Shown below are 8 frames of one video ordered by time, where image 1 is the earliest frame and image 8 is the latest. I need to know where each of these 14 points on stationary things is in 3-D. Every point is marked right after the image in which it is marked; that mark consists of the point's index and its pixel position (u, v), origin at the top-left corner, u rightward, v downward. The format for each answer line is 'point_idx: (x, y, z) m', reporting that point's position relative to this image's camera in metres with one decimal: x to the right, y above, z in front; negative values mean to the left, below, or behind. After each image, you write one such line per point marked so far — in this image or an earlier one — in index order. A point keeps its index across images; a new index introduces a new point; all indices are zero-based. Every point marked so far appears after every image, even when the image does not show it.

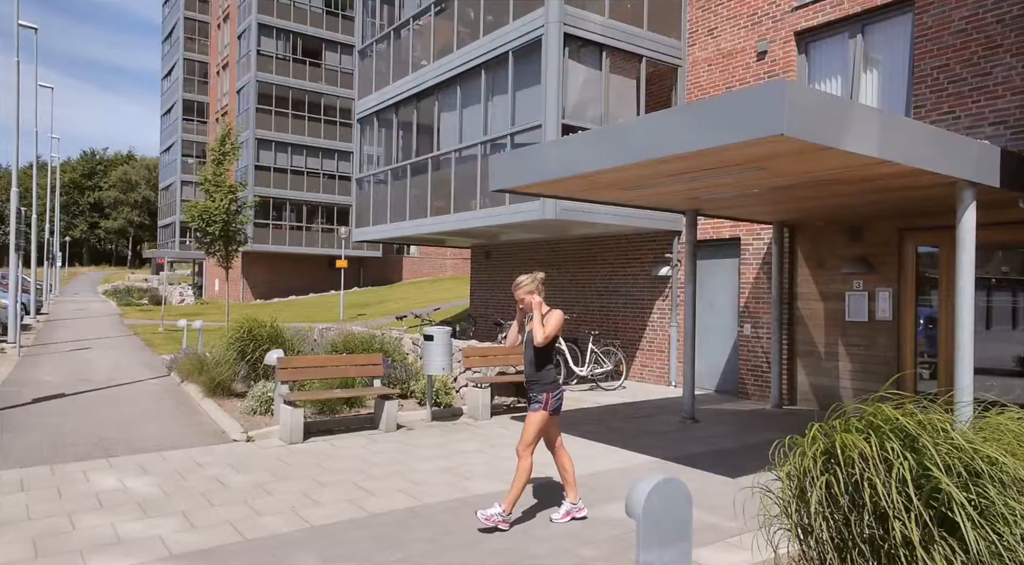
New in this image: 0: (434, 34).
0: (-1.4, +4.4, +13.2) m
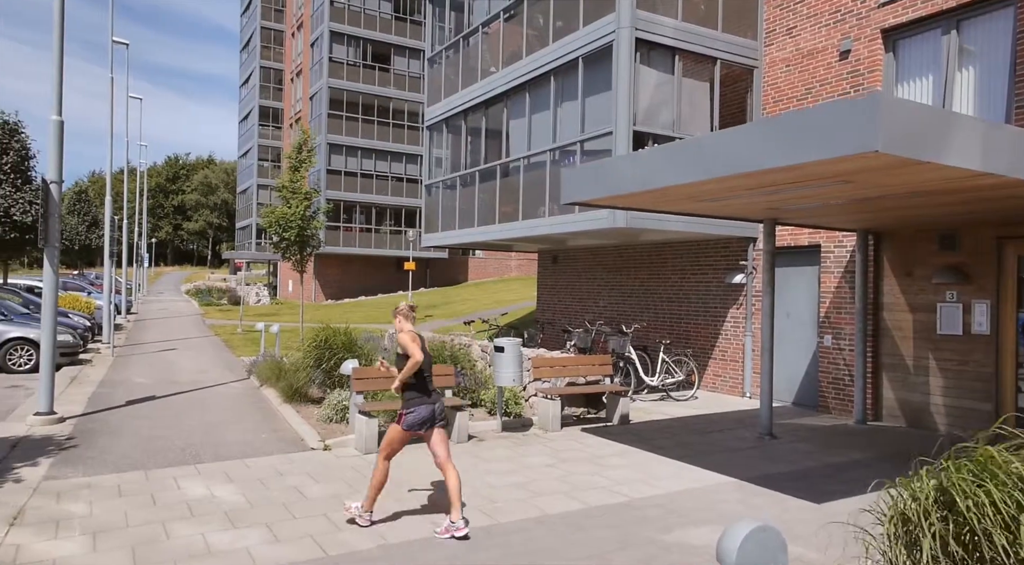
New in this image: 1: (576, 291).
0: (-0.2, +4.3, +13.2) m
1: (+1.3, -0.2, +15.2) m
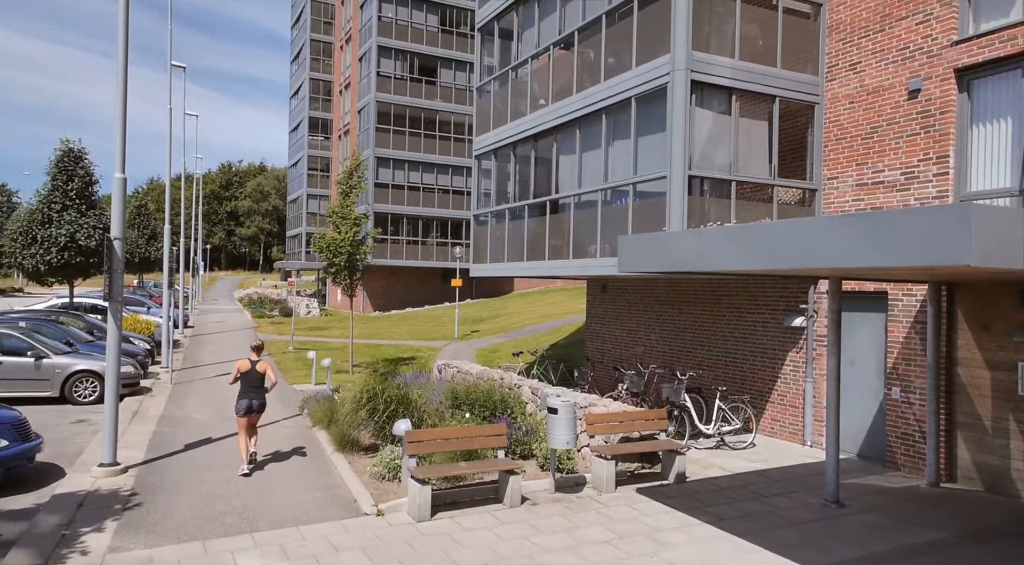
0: (+0.7, +3.6, +13.0) m
1: (+2.3, -0.8, +14.9) m
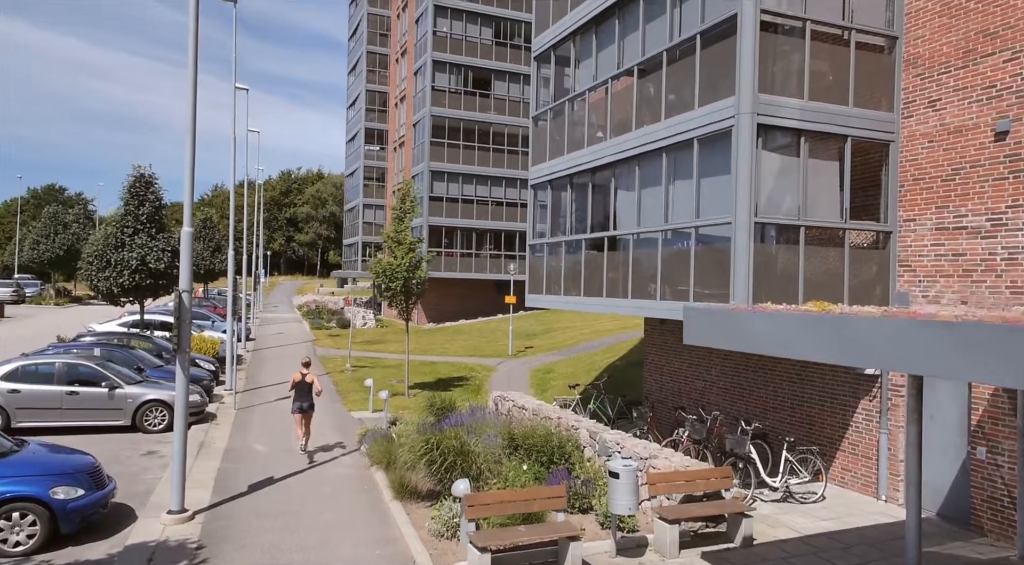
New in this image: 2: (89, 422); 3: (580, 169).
0: (+1.7, +3.0, +12.7) m
1: (+3.4, -1.4, +14.5) m
2: (-8.3, -2.7, +14.6) m
3: (+1.3, +2.1, +13.7) m
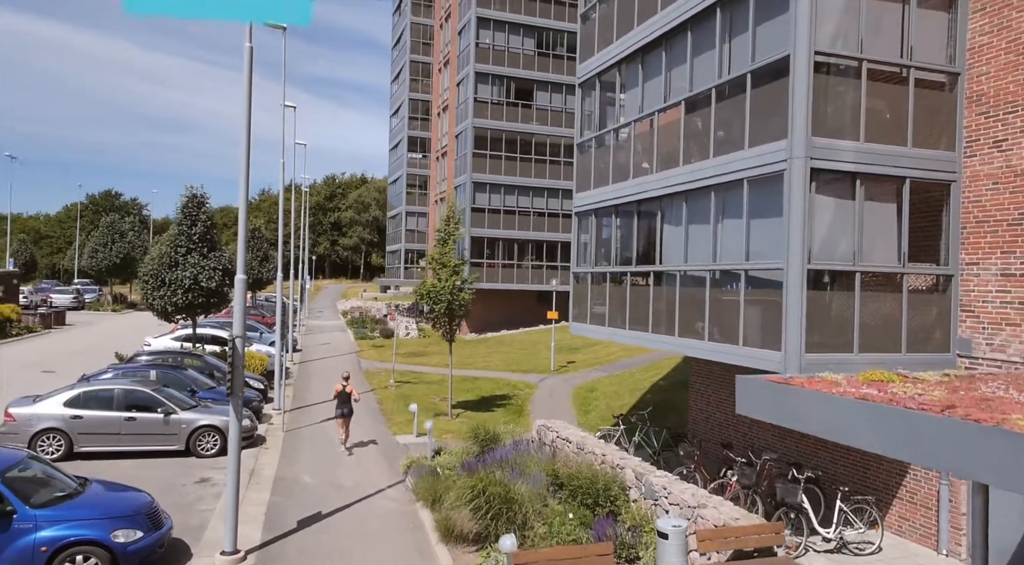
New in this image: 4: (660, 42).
0: (+2.4, +2.4, +12.5) m
1: (+4.2, -2.0, +14.2) m
2: (-7.4, -3.3, +15.0) m
3: (+2.1, +1.5, +13.5) m
4: (+2.5, +4.0, +12.5) m
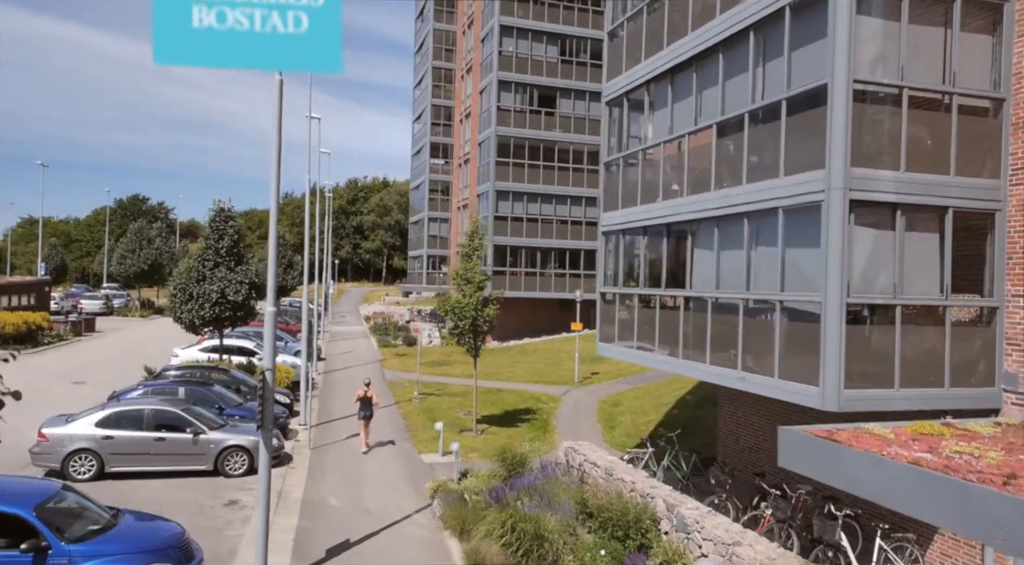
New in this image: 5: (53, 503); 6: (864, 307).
0: (+2.9, +2.0, +12.3) m
1: (+4.7, -2.4, +14.0) m
2: (-6.9, -3.7, +15.0) m
3: (+2.6, +1.1, +13.3) m
4: (+2.9, +3.6, +12.3) m
5: (-5.5, -2.6, +8.9) m
6: (+4.2, -0.3, +8.8) m
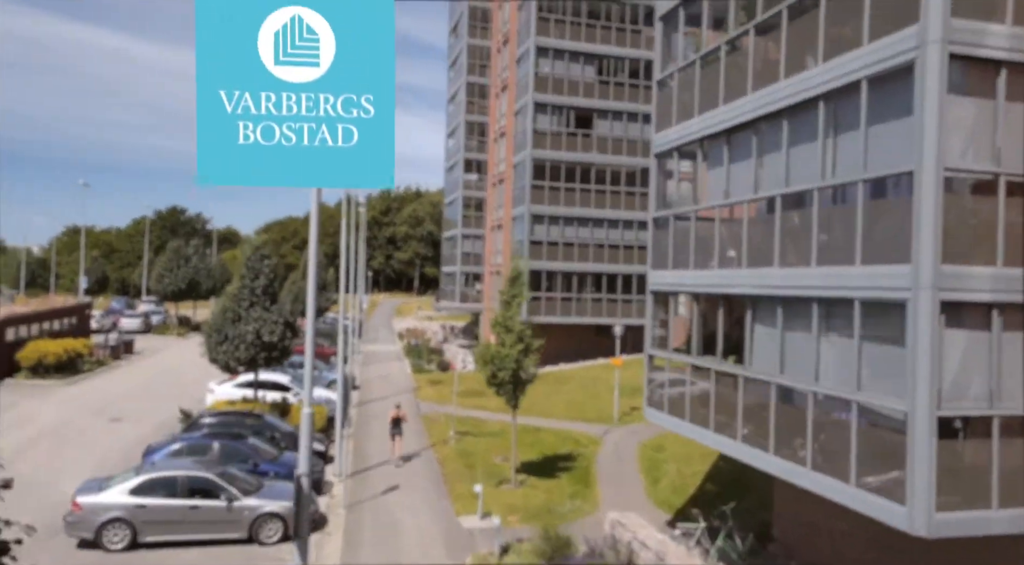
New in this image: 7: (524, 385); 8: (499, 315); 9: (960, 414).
0: (+3.6, +0.8, +11.5) m
1: (+5.5, -3.6, +13.0) m
2: (-6.0, -4.9, +14.6) m
3: (+3.3, -0.1, +12.5) m
4: (+3.7, +2.4, +11.5) m
5: (-4.9, -3.8, +8.4) m
6: (+4.7, -1.4, +7.9) m
7: (+0.3, -2.6, +19.3) m
8: (-0.3, -0.8, +19.4) m
9: (+4.8, -1.4, +7.9) m
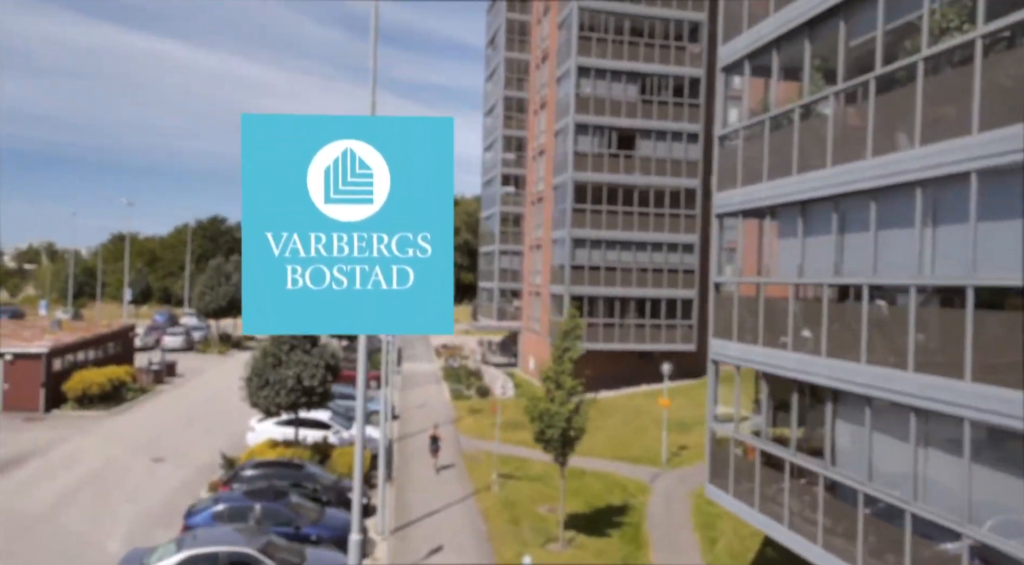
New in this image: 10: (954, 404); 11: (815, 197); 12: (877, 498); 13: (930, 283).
0: (+4.4, -0.4, +10.5) m
1: (+6.4, -4.9, +12.0) m
2: (-5.0, -6.2, +14.0) m
3: (+4.2, -1.4, +11.6) m
4: (+4.5, +1.2, +10.5) m
5: (-4.2, -5.1, +7.9) m
6: (+5.4, -2.7, +6.9) m
7: (+1.5, -3.9, +18.5) m
8: (+0.9, -2.1, +18.6) m
9: (+5.4, -2.6, +6.9) m
10: (+4.8, -1.2, +8.1) m
11: (+4.4, +1.2, +10.8) m
12: (+4.6, -2.6, +9.3) m
13: (+4.8, +0.1, +8.5) m
